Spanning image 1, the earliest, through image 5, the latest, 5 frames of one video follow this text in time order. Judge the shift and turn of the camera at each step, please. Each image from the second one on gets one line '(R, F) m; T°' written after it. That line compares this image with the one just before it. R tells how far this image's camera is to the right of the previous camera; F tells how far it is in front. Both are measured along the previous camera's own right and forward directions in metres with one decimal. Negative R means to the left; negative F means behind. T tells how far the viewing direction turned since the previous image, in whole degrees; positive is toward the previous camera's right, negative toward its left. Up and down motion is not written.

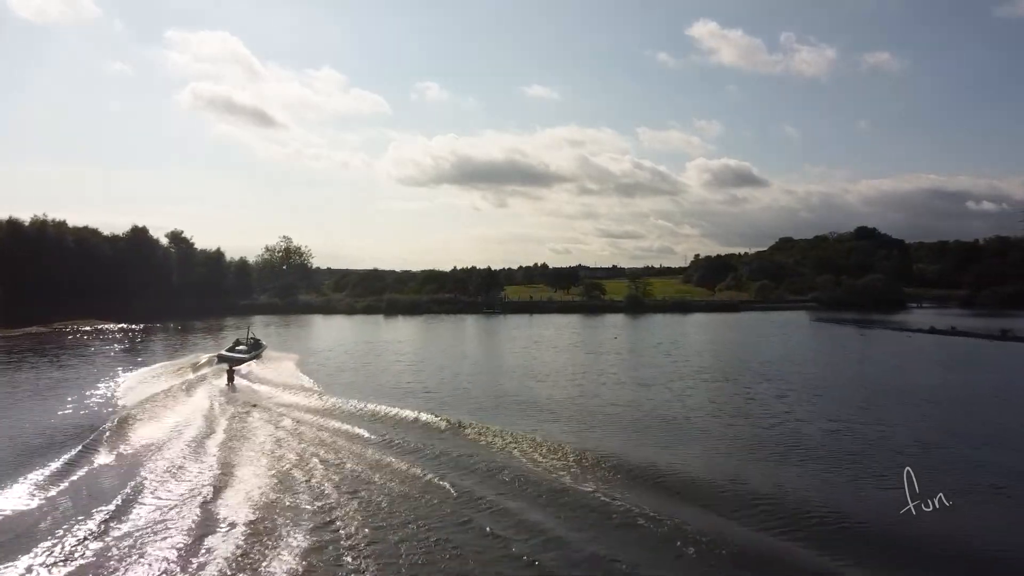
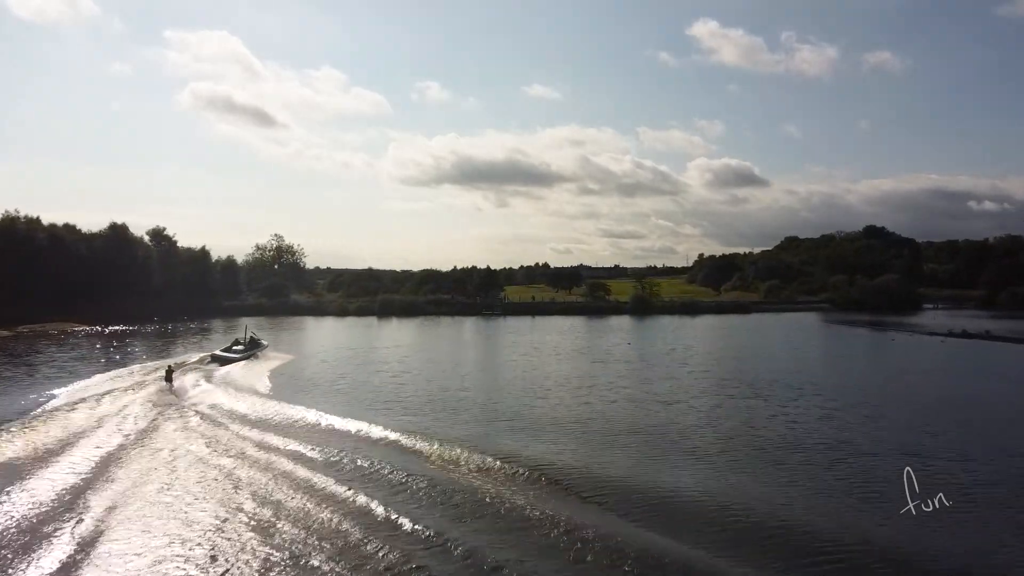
(+0.1, +4.8) m; 0°
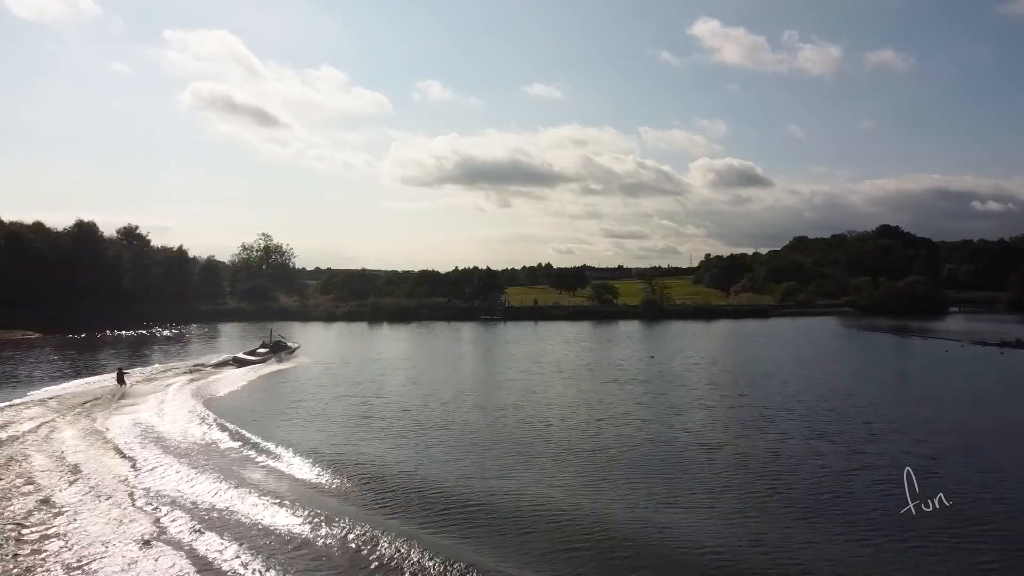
(+0.2, +7.0) m; 0°
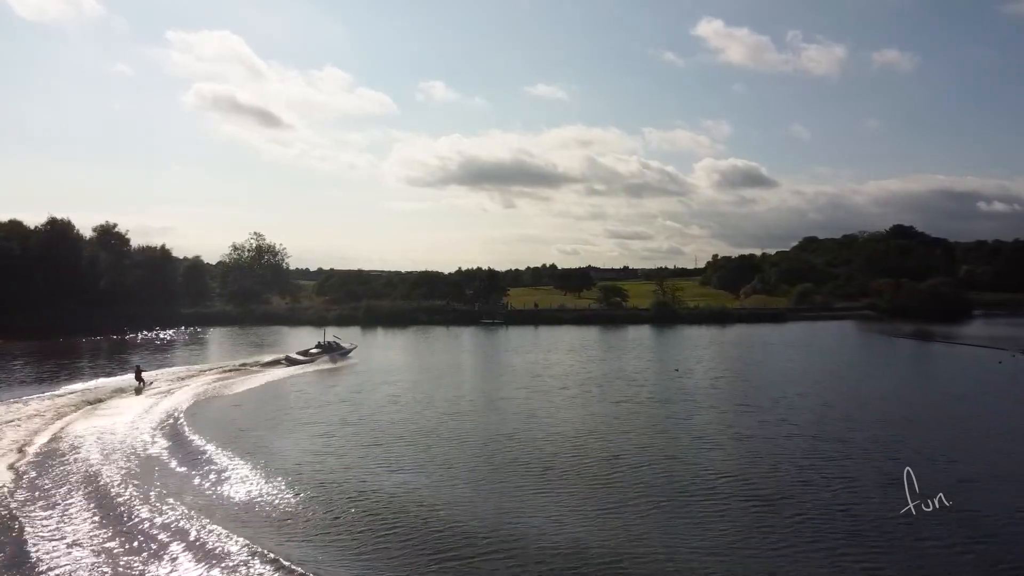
(+0.1, +5.4) m; 0°
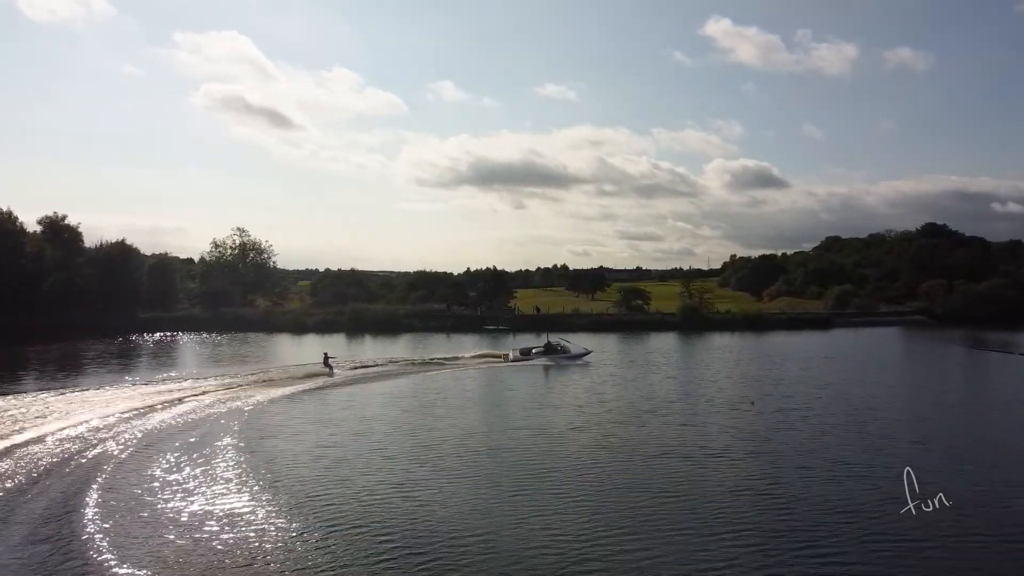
(+0.3, +10.6) m; -1°
